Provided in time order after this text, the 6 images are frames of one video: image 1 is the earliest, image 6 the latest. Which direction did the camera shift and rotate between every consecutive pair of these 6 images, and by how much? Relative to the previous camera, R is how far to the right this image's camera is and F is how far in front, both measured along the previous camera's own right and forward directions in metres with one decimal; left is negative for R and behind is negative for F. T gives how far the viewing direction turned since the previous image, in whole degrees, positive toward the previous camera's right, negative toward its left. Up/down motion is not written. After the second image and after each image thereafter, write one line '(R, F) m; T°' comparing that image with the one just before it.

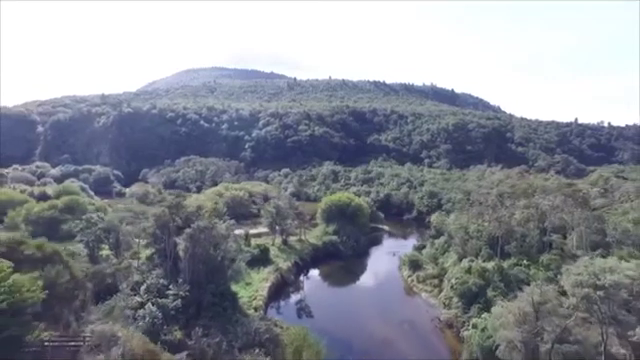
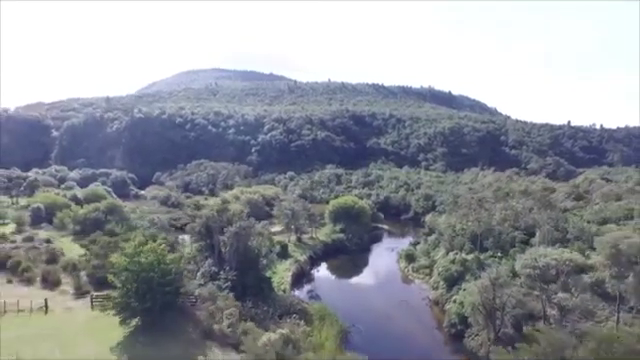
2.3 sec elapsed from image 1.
(-1.1, -8.3) m; 0°
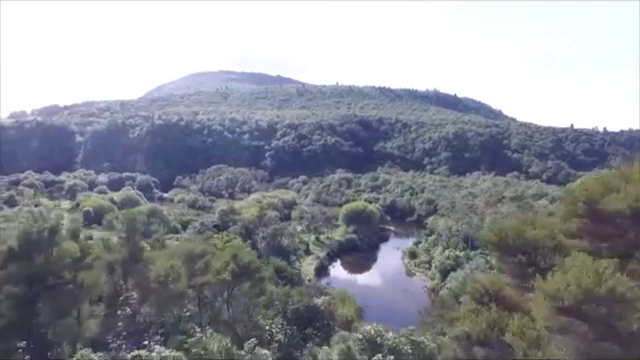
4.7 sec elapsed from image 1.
(-1.0, -9.2) m; -1°
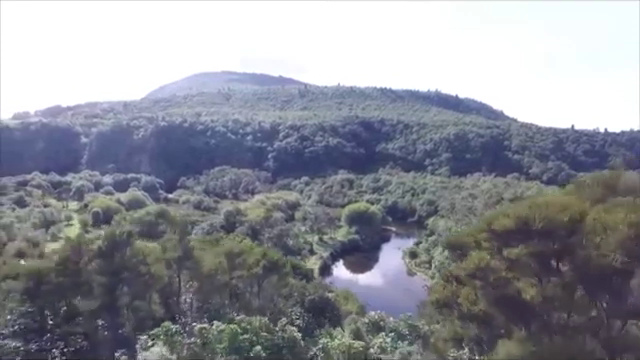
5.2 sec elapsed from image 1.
(-0.2, -1.9) m; 0°
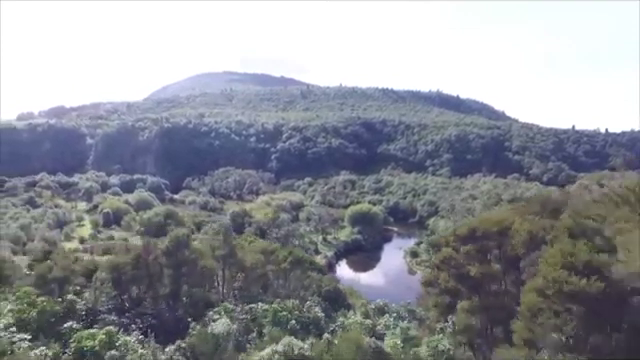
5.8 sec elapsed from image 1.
(-0.3, -2.3) m; 0°
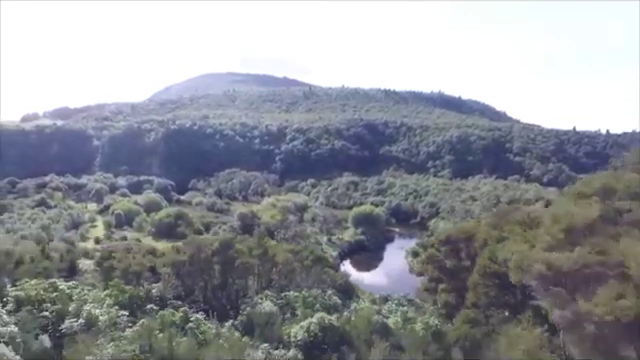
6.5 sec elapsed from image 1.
(-0.4, -2.8) m; 0°
